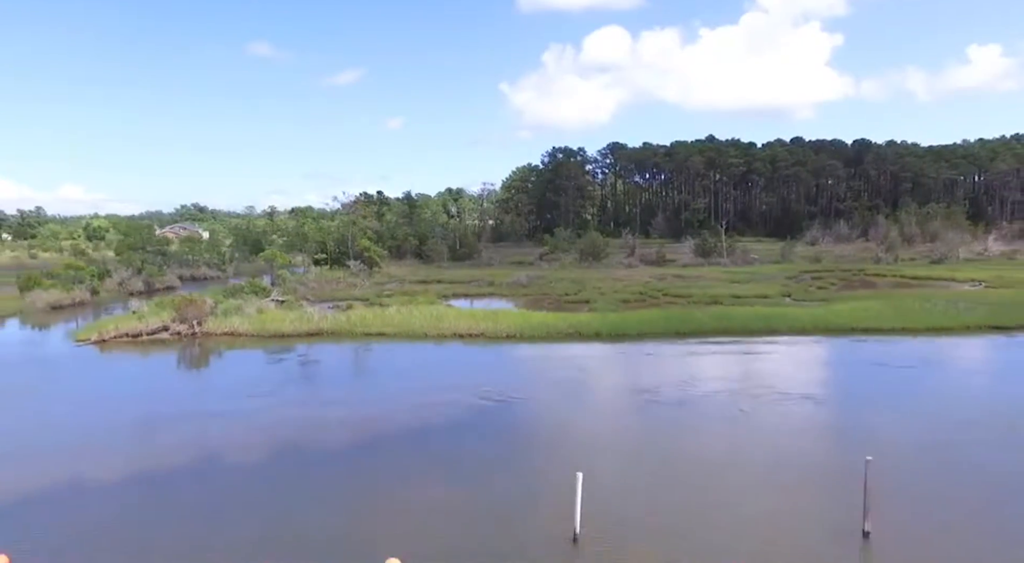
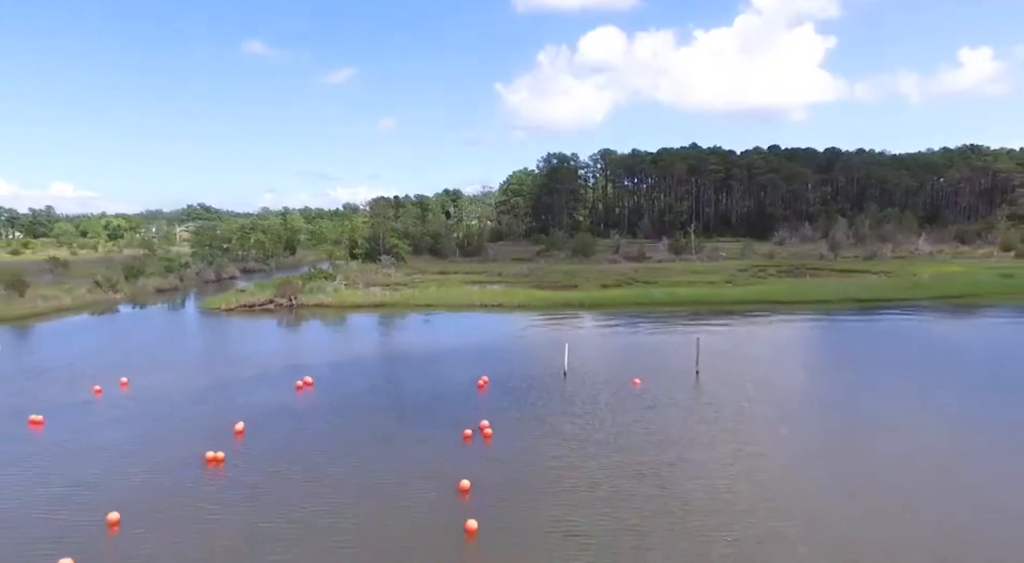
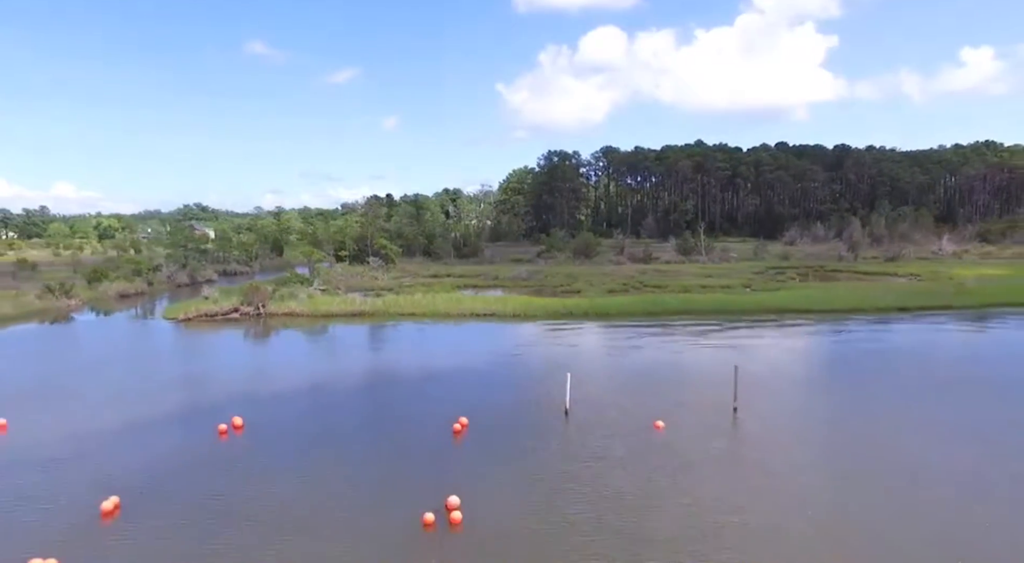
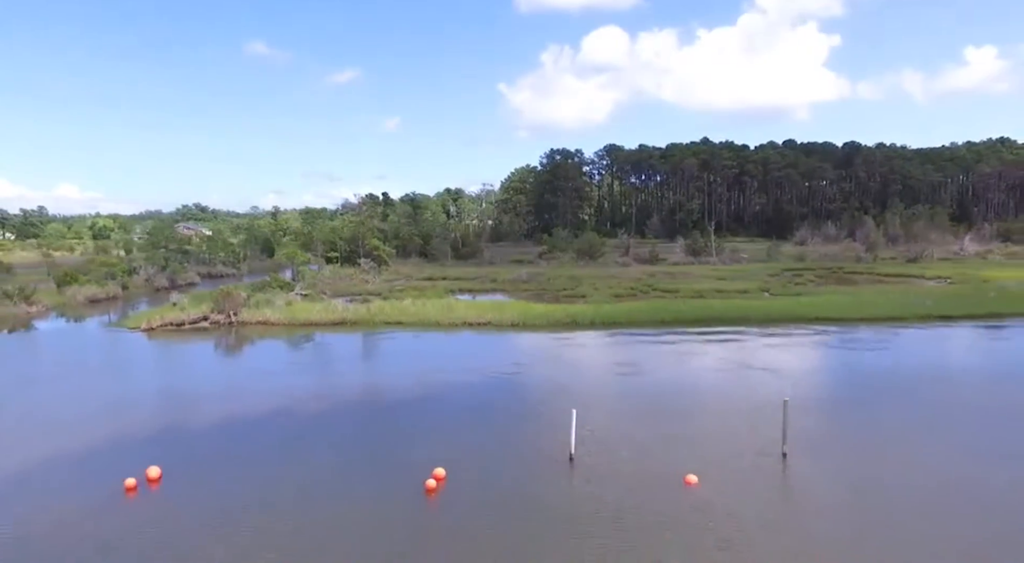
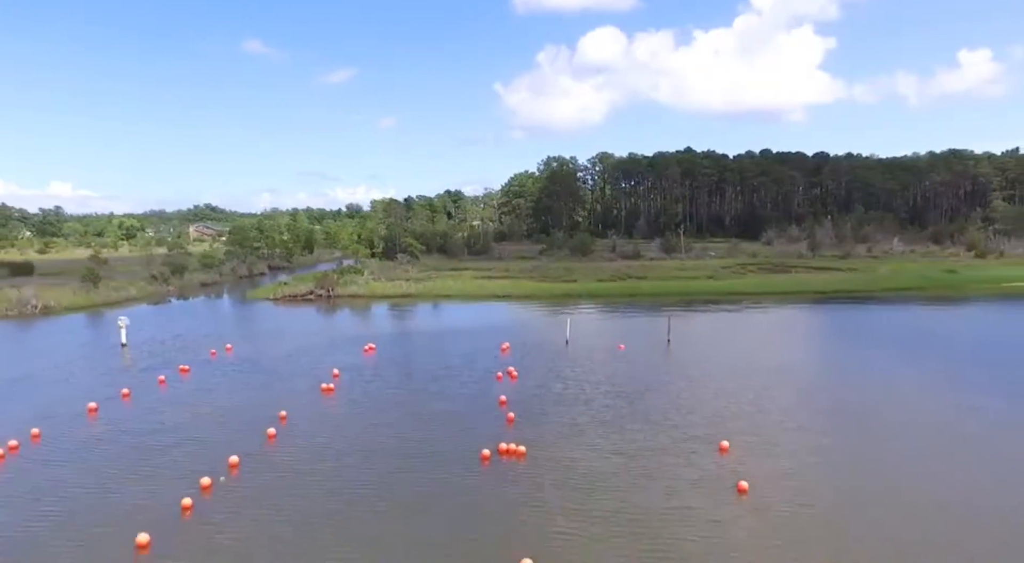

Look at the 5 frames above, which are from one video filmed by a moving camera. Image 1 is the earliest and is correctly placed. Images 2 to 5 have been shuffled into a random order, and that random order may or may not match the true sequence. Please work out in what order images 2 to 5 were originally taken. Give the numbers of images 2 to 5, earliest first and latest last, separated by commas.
4, 3, 2, 5
